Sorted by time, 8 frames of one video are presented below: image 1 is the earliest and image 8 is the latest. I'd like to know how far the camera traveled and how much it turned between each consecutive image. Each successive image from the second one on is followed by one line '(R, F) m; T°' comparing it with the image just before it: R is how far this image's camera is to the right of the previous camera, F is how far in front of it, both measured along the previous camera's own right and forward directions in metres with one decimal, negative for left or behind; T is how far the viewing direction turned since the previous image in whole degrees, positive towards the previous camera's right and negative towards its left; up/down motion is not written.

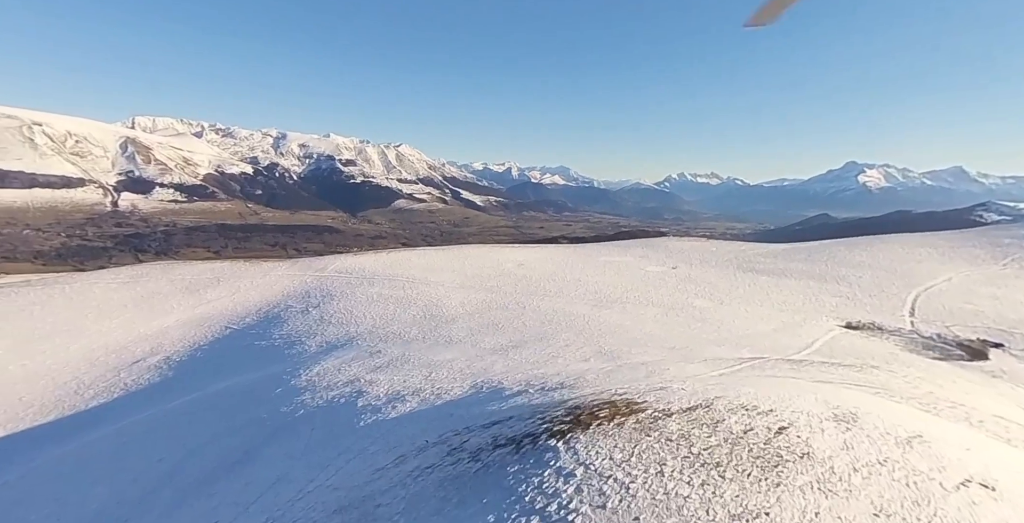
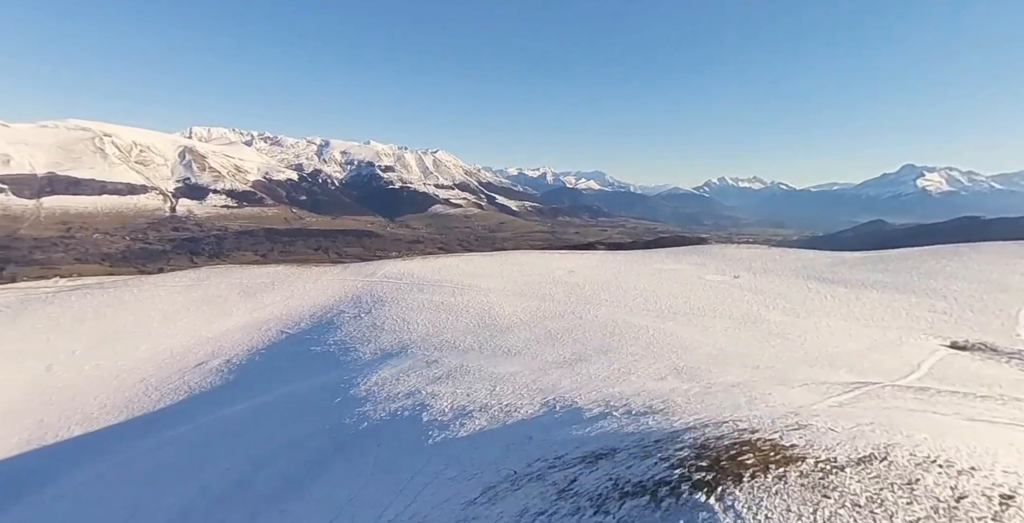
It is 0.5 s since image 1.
(-1.2, +0.7) m; -4°
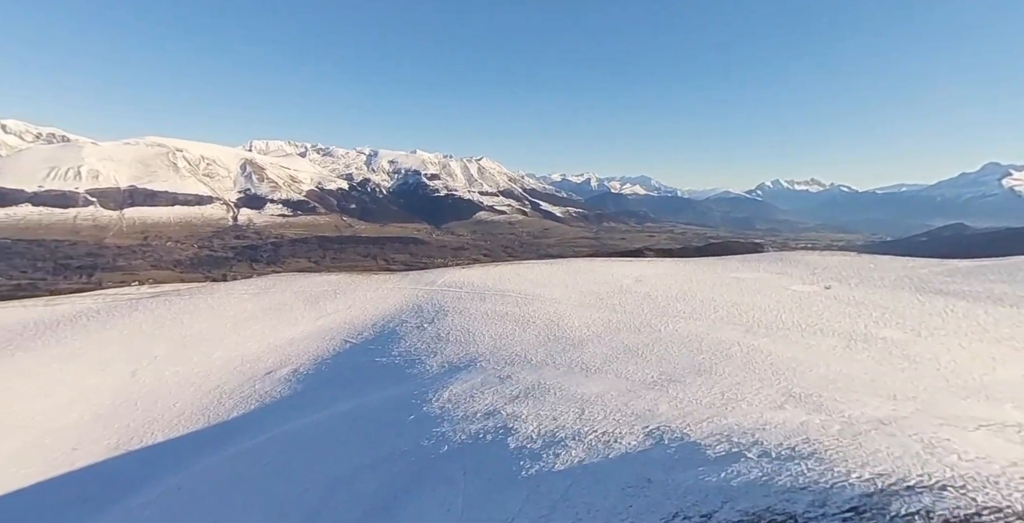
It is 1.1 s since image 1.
(-1.5, +1.1) m; -5°
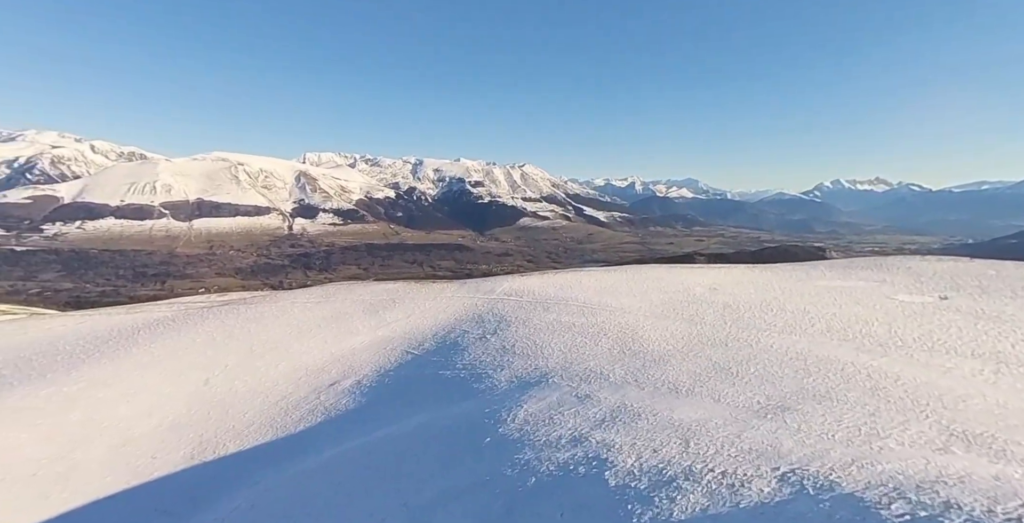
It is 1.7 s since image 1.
(-1.5, +1.3) m; -5°
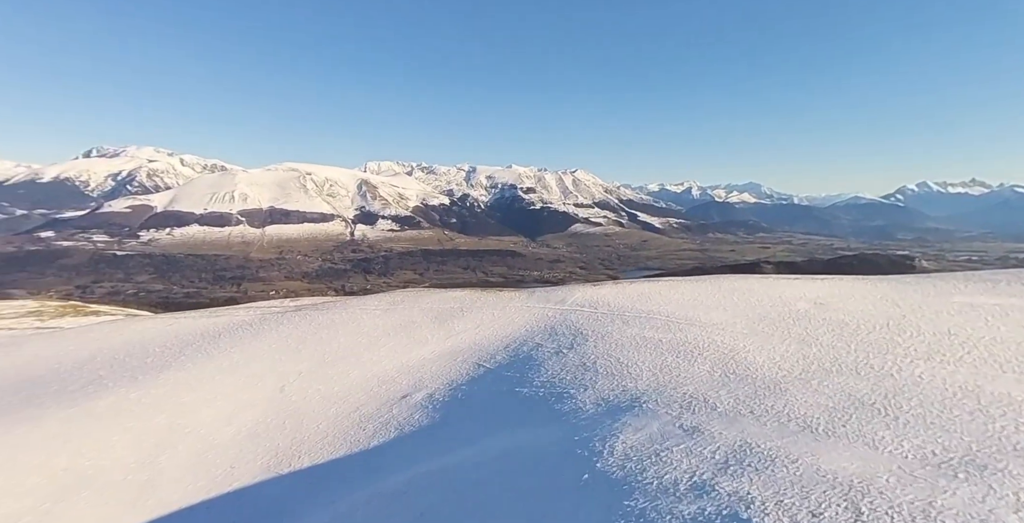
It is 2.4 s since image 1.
(-1.6, +1.8) m; -6°
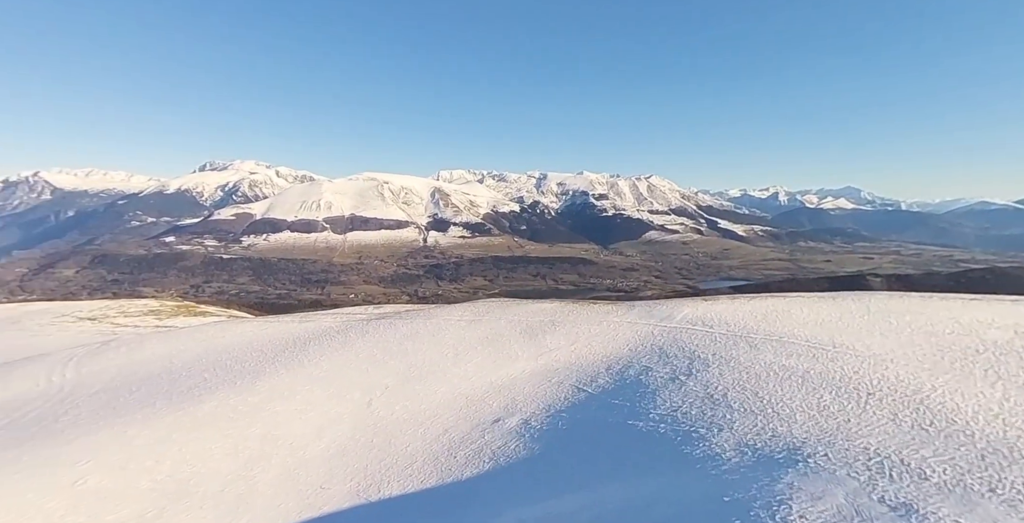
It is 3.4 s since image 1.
(-2.1, +2.8) m; -8°
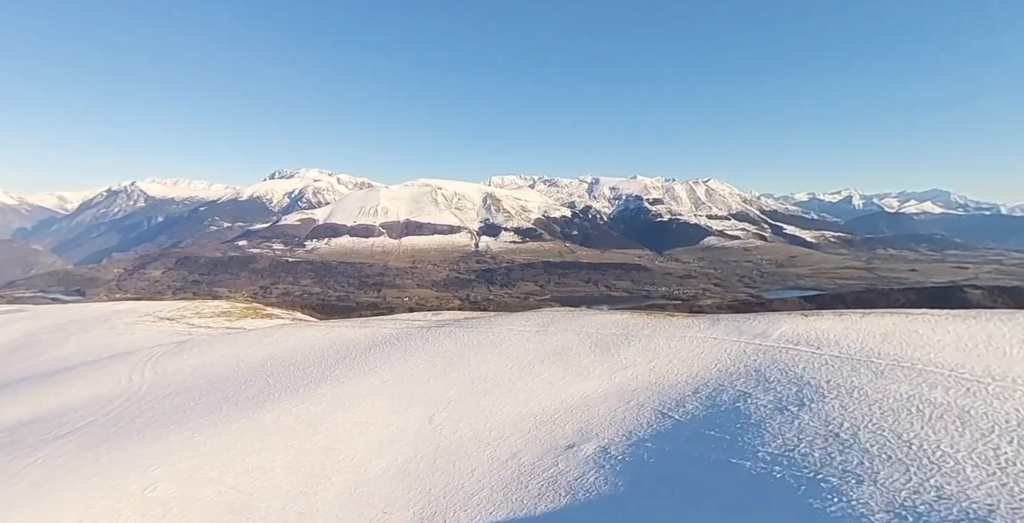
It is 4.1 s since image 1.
(-1.4, +2.2) m; -6°
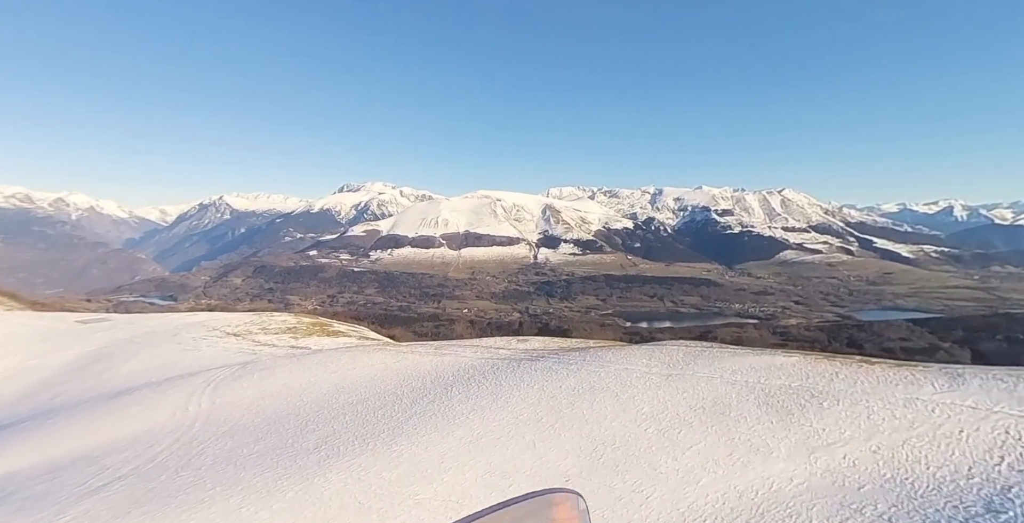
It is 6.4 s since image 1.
(-4.1, +7.6) m; -7°
